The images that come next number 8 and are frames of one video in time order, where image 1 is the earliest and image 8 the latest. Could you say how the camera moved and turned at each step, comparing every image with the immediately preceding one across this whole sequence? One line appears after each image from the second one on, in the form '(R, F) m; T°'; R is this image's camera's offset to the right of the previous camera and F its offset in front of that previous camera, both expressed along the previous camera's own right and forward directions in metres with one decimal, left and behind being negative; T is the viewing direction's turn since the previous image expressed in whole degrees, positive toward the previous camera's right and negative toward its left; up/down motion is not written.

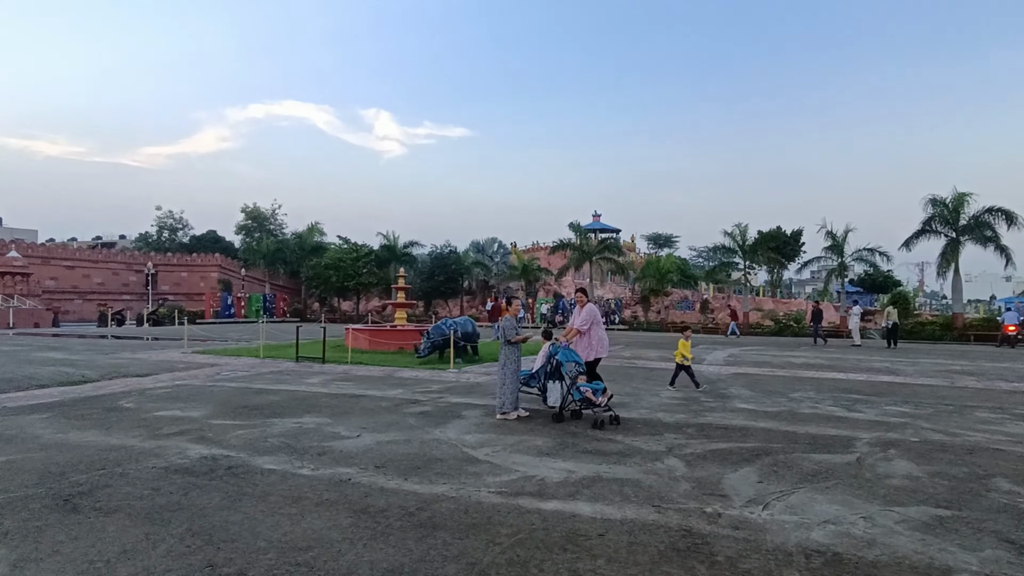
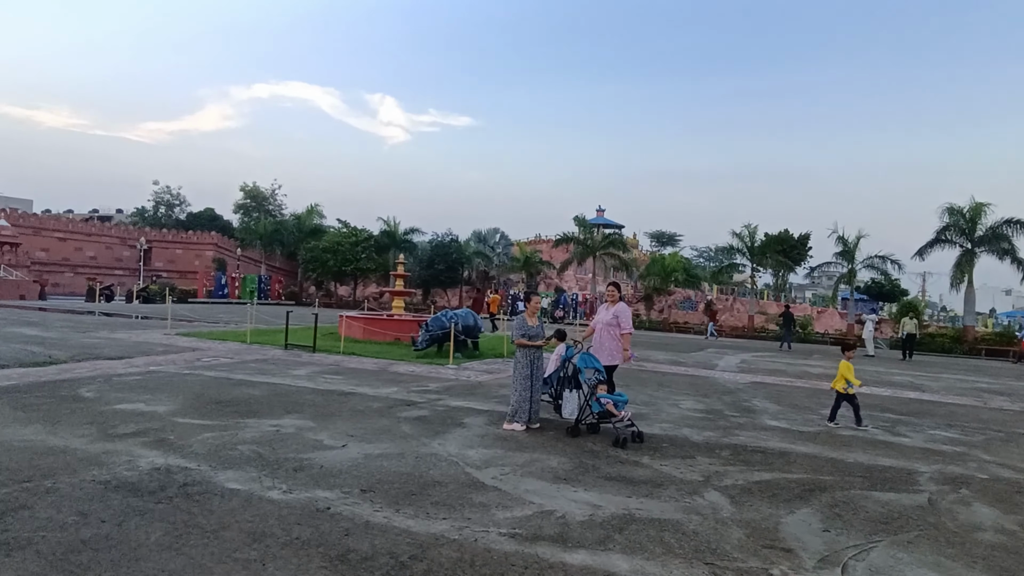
(-0.2, +1.0) m; 0°
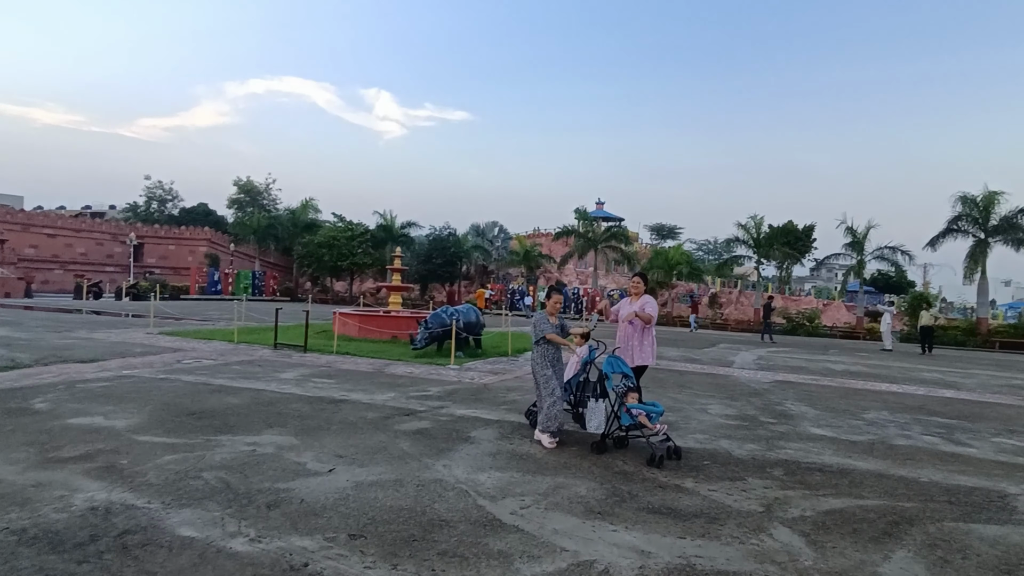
(-0.2, +1.0) m; 0°
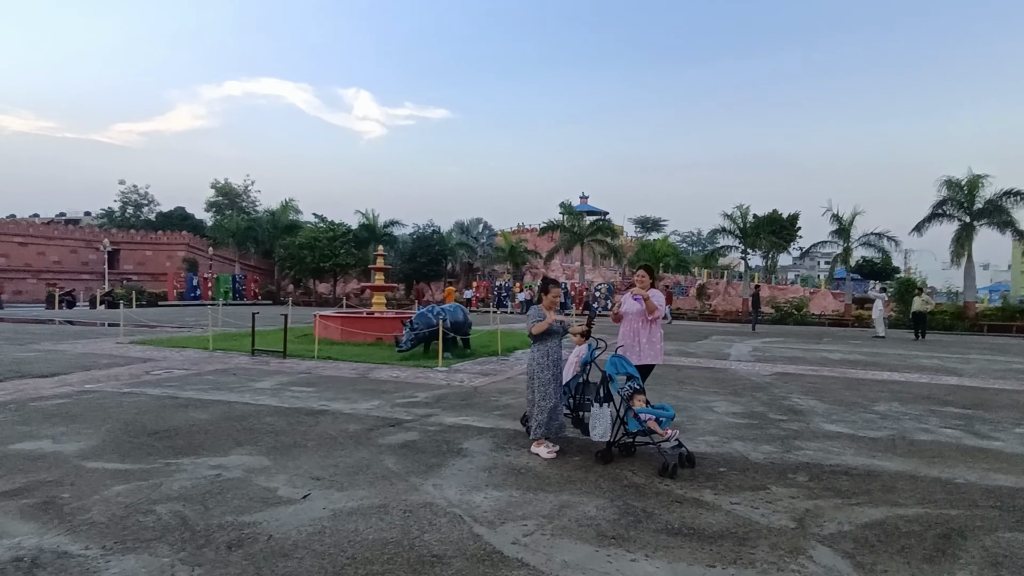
(-0.1, +0.6) m; +1°
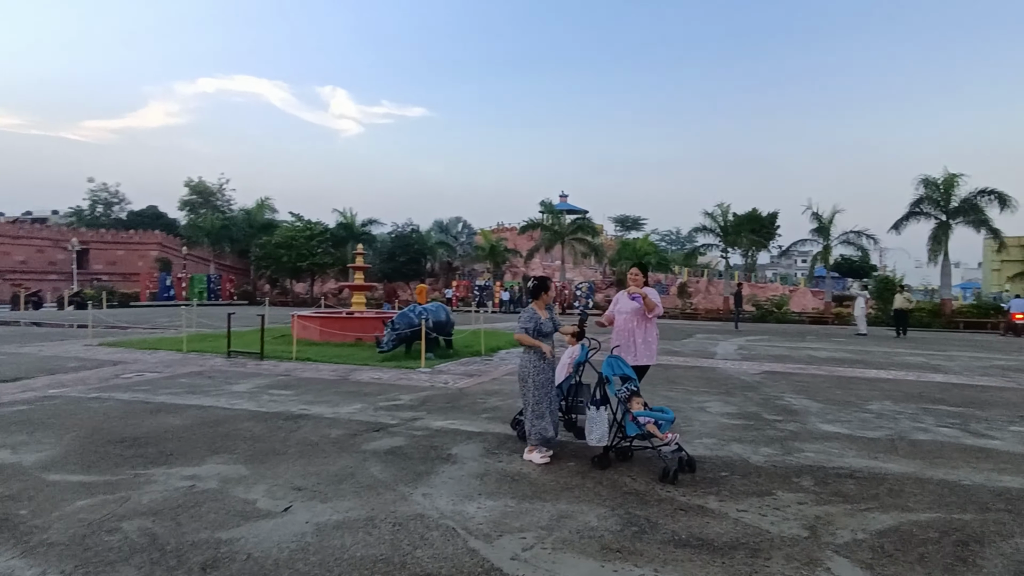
(-0.1, +0.3) m; +2°
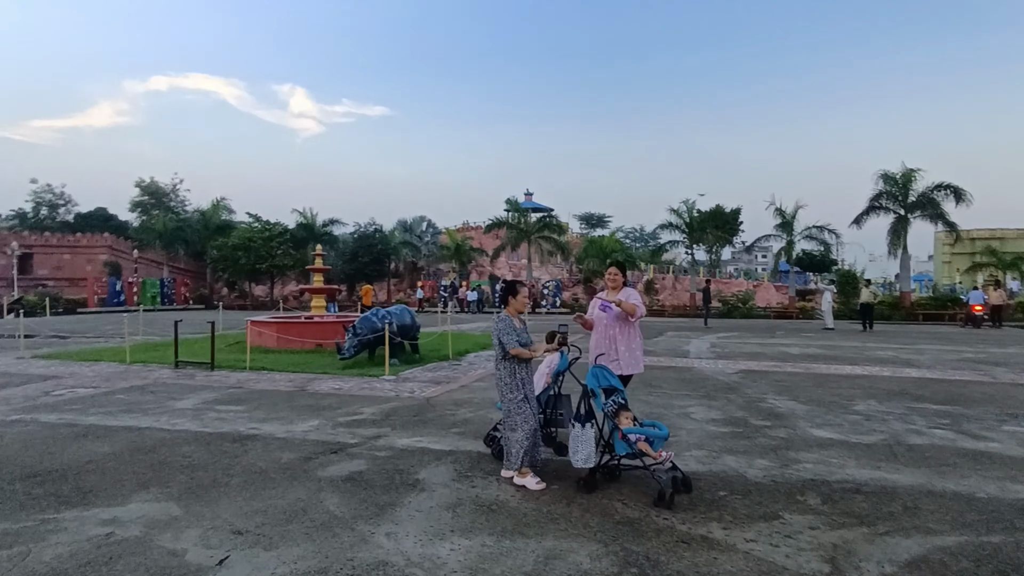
(-0.1, +0.6) m; +3°
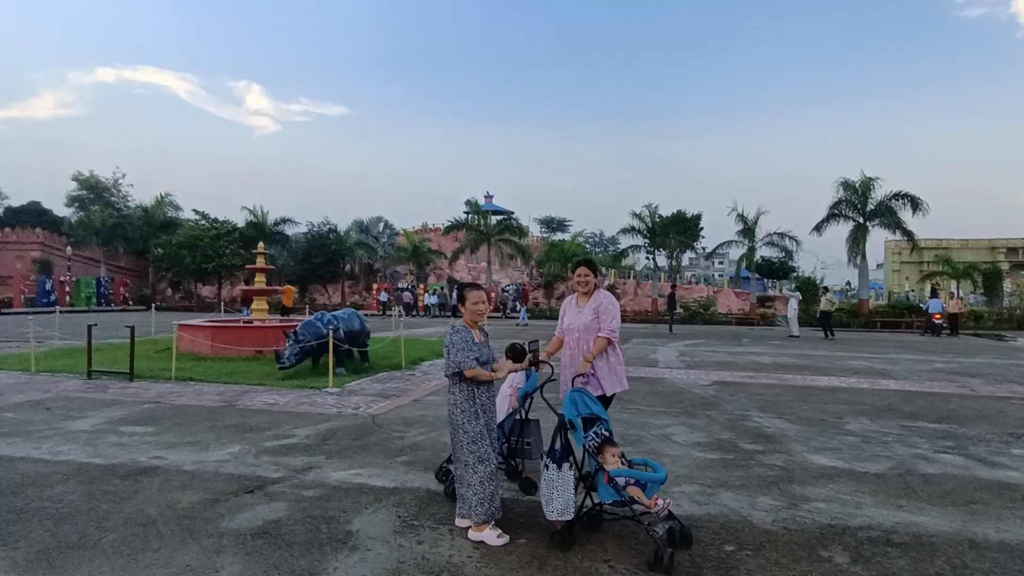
(0.0, +1.0) m; +4°
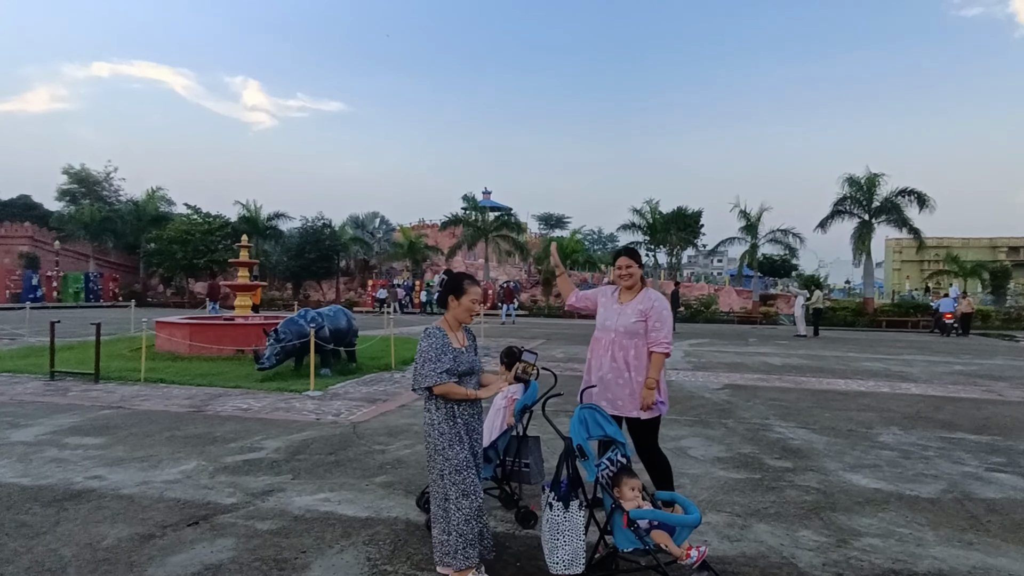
(0.0, +0.8) m; 0°
